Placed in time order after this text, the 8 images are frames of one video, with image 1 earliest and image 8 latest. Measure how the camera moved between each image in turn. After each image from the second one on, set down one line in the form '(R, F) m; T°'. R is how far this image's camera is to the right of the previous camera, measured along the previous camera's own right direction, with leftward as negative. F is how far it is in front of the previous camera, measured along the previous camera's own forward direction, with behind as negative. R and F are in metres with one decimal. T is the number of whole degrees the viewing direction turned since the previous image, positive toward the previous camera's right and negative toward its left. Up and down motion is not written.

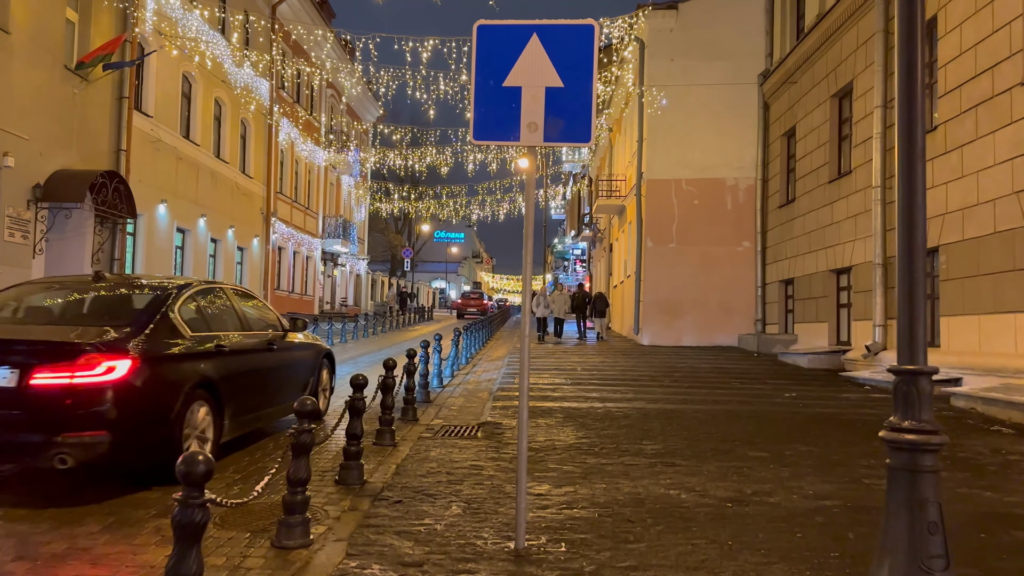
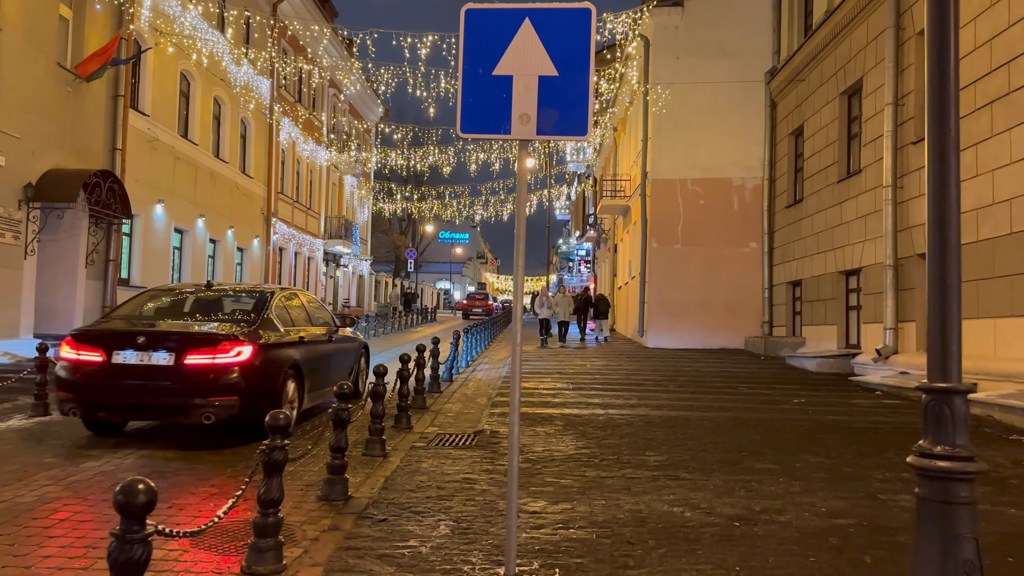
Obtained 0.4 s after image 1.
(+0.1, +0.3) m; 0°
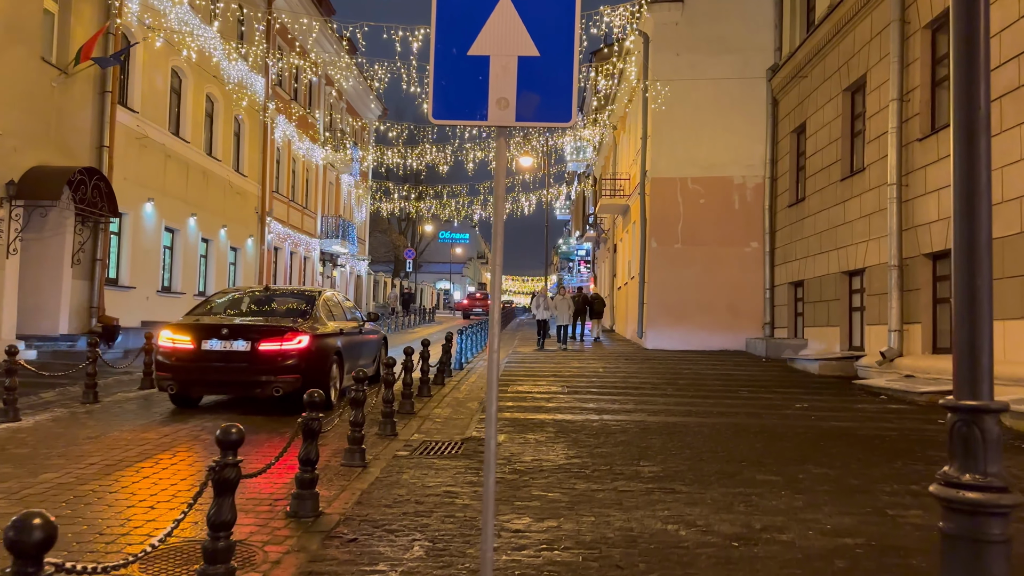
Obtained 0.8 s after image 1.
(+0.1, +0.3) m; 0°
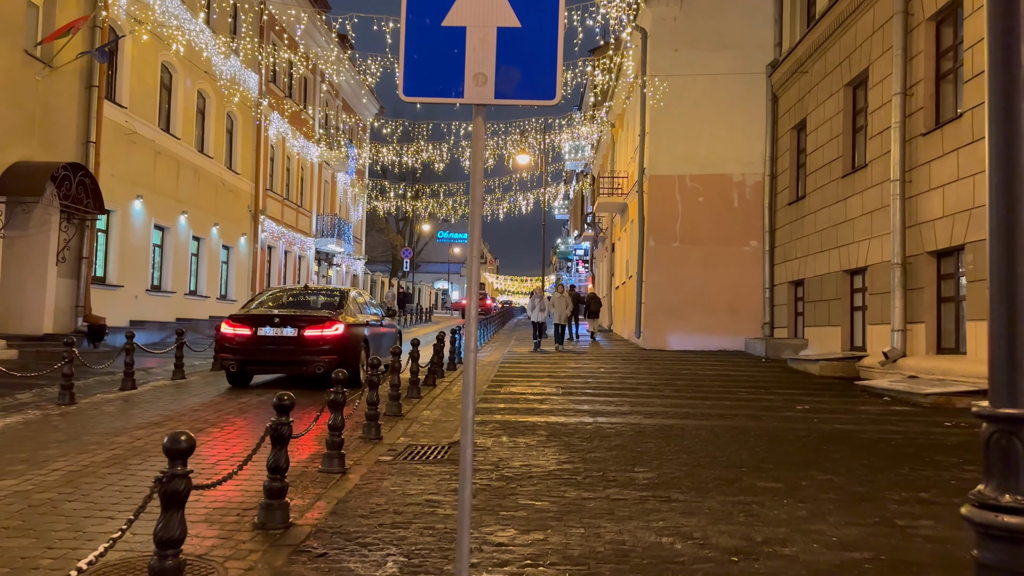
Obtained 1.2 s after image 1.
(+0.1, +0.3) m; 0°
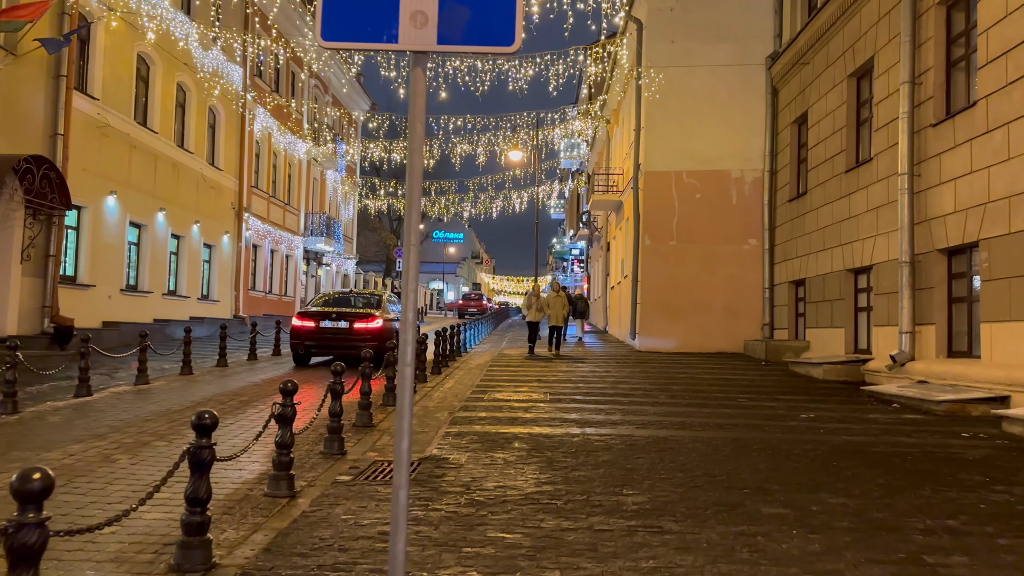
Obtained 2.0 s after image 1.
(+0.1, +0.6) m; 0°
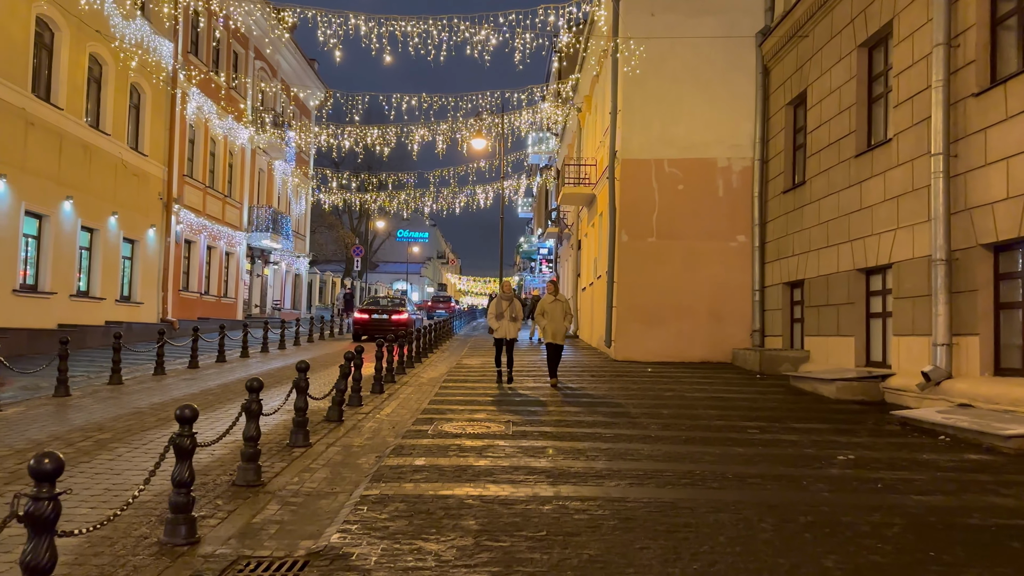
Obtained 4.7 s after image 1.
(+0.1, +1.9) m; +2°
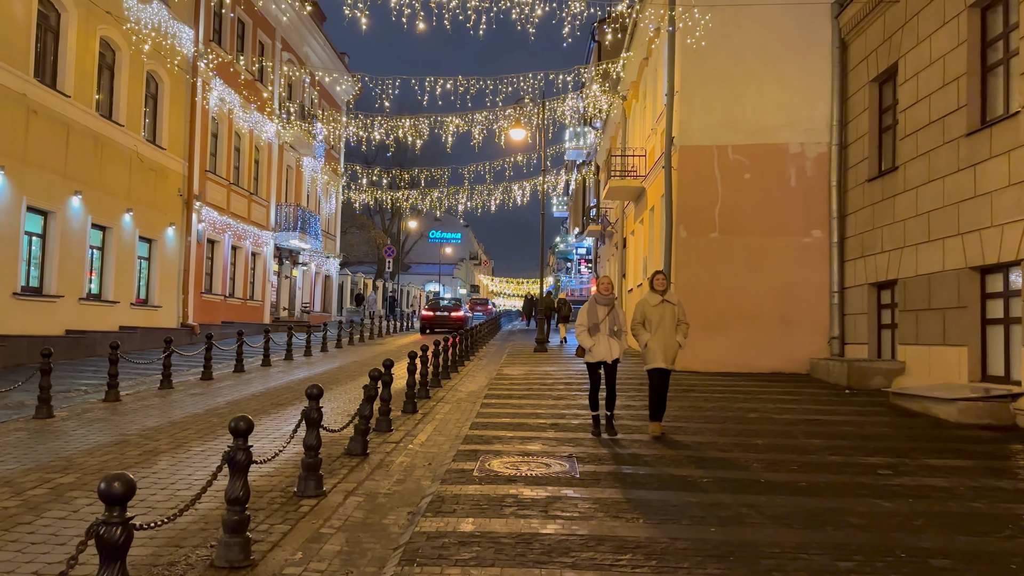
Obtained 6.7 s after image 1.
(-0.2, +1.4) m; -2°
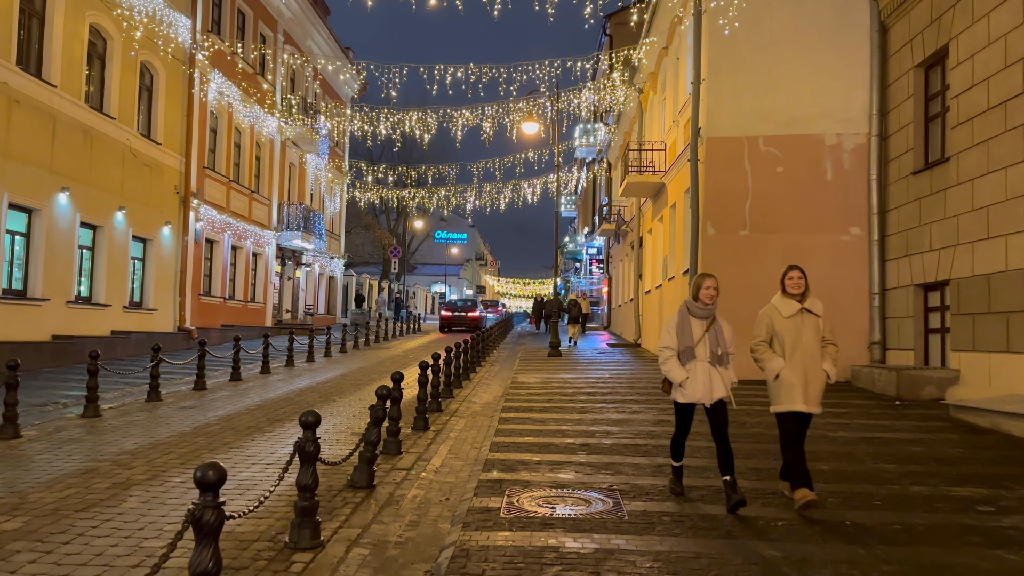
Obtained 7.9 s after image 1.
(-0.2, +0.9) m; 0°
